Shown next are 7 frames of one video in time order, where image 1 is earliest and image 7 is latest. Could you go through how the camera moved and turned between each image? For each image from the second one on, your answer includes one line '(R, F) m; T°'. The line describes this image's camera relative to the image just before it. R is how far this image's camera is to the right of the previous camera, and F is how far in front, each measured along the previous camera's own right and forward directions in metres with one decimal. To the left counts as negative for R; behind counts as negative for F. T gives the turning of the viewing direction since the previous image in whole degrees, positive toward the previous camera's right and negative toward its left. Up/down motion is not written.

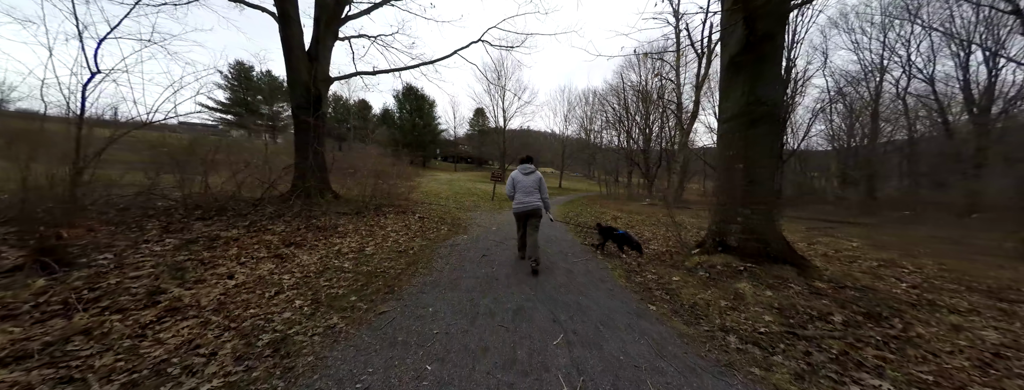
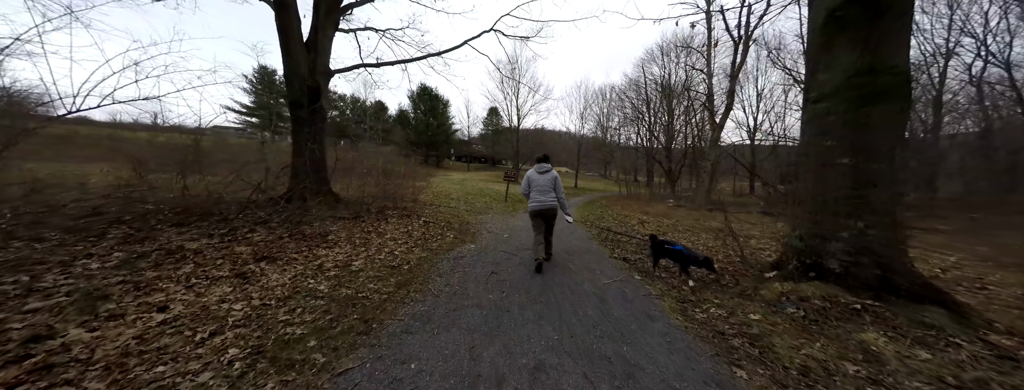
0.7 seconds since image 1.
(0.0, +0.9) m; -3°
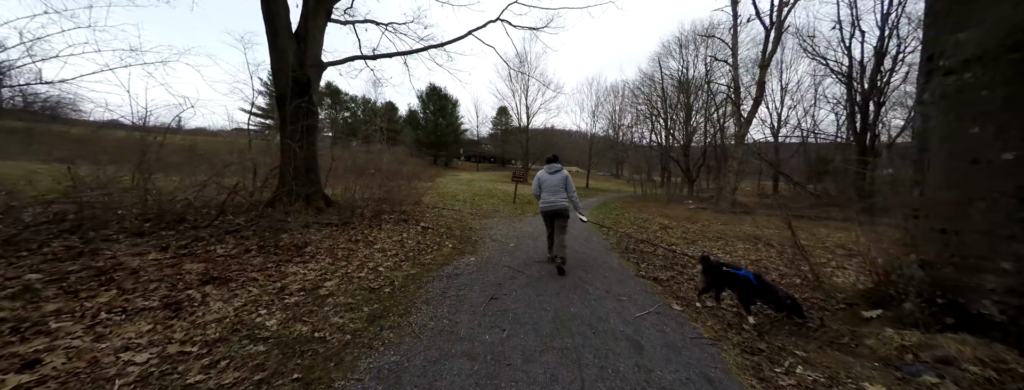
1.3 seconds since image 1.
(+0.1, +0.8) m; -2°
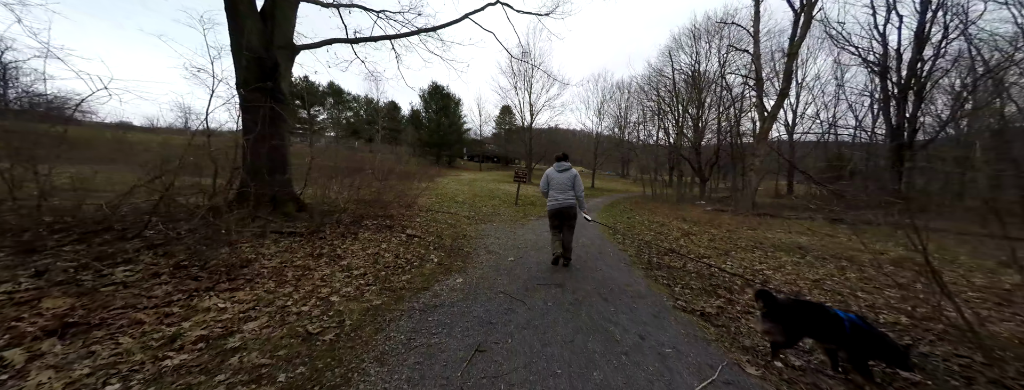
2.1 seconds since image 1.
(+0.1, +1.0) m; -1°
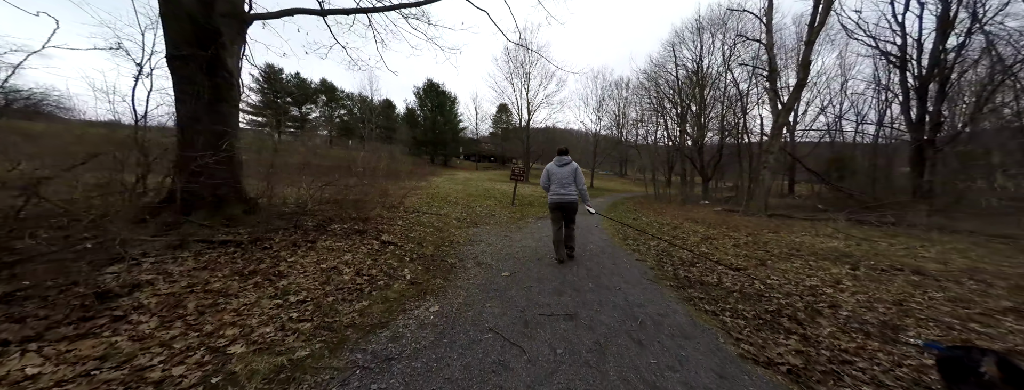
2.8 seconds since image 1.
(0.0, +1.0) m; +1°
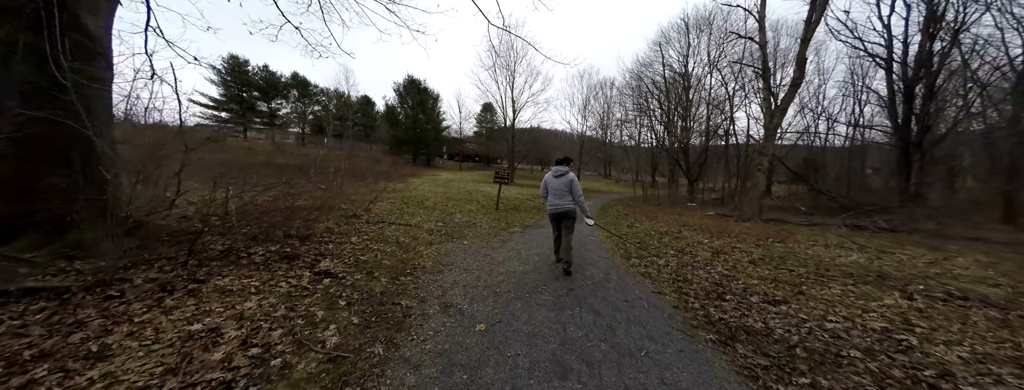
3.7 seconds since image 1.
(+0.1, +1.2) m; +3°
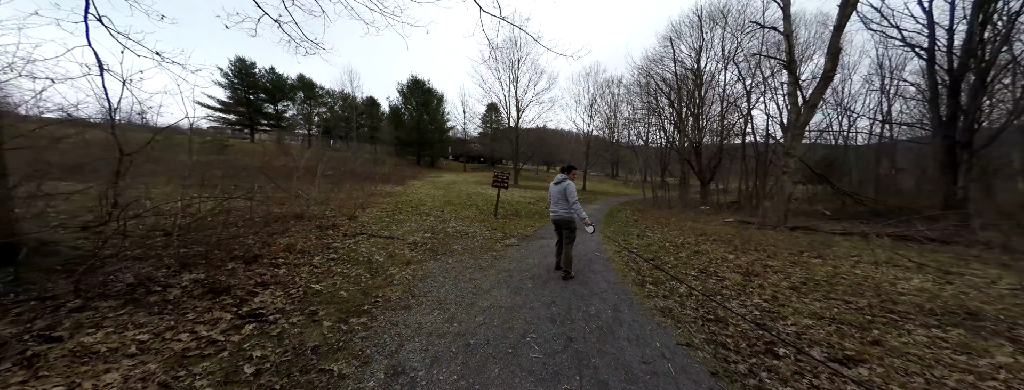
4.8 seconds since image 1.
(+0.3, +0.9) m; -1°
